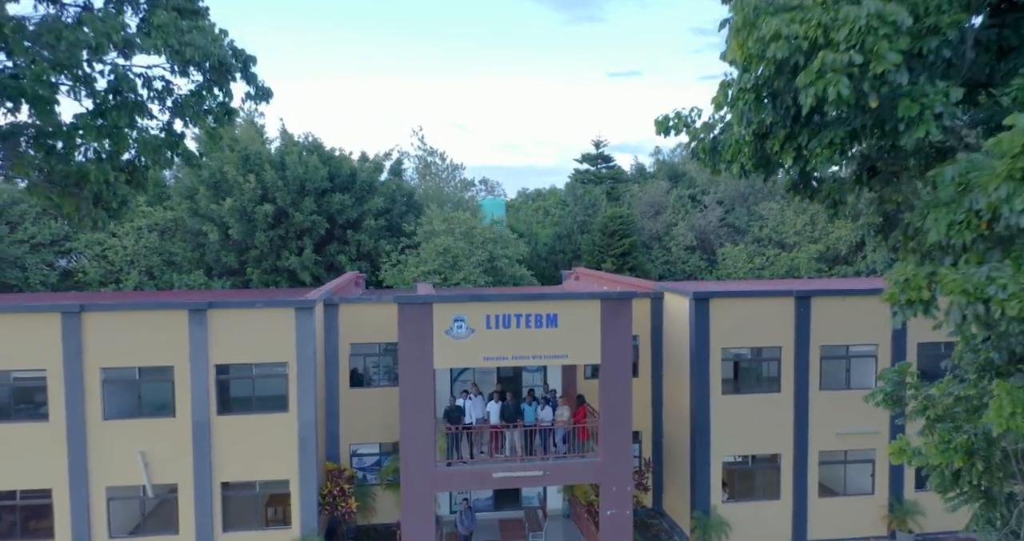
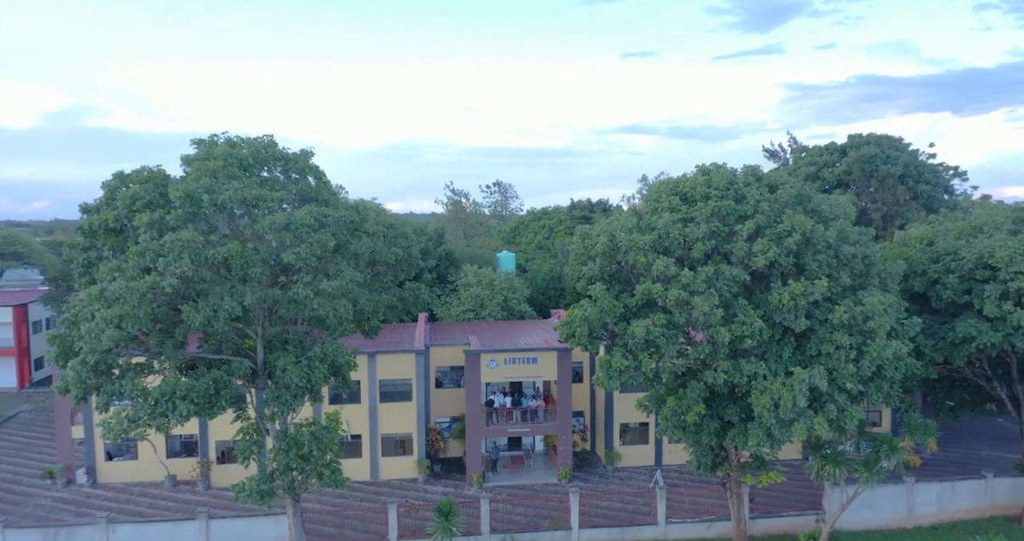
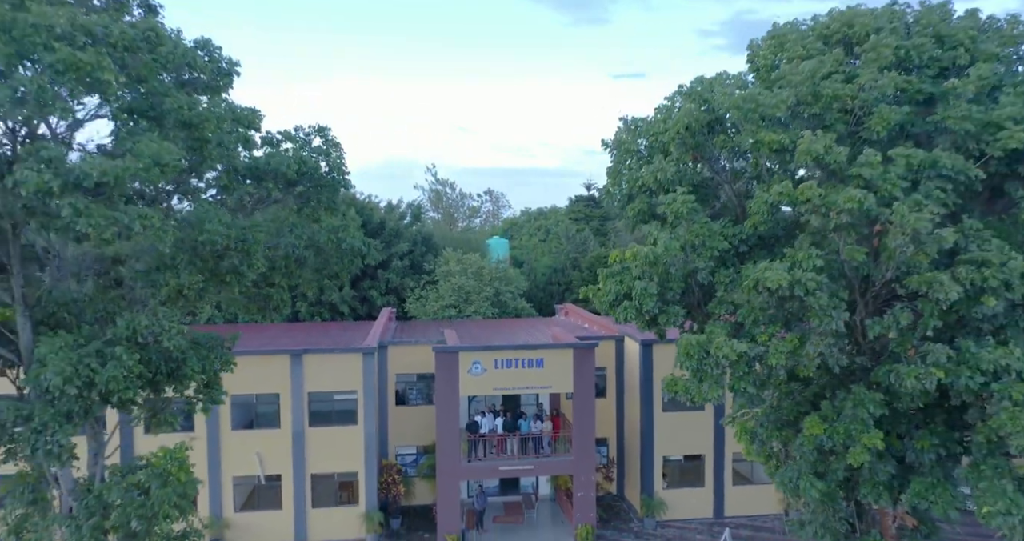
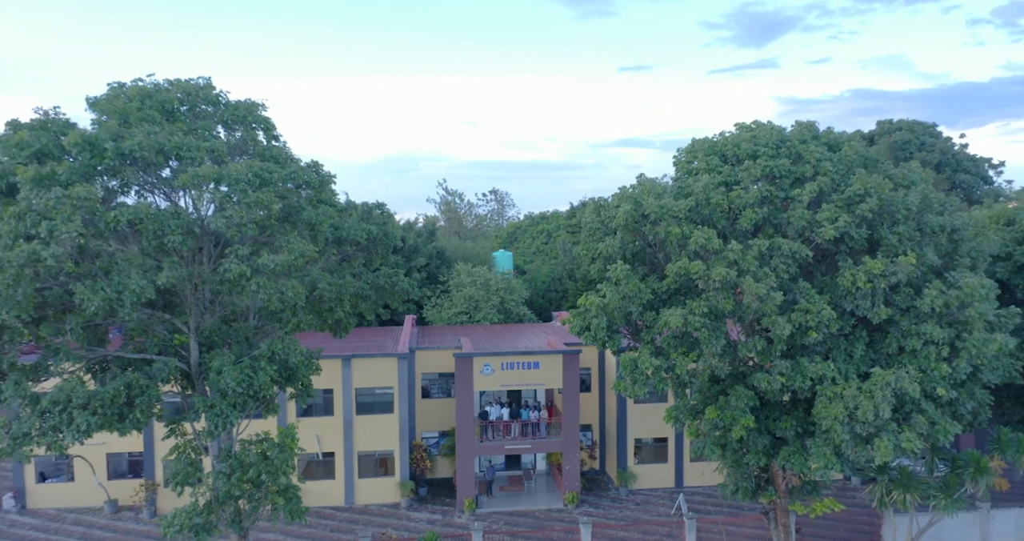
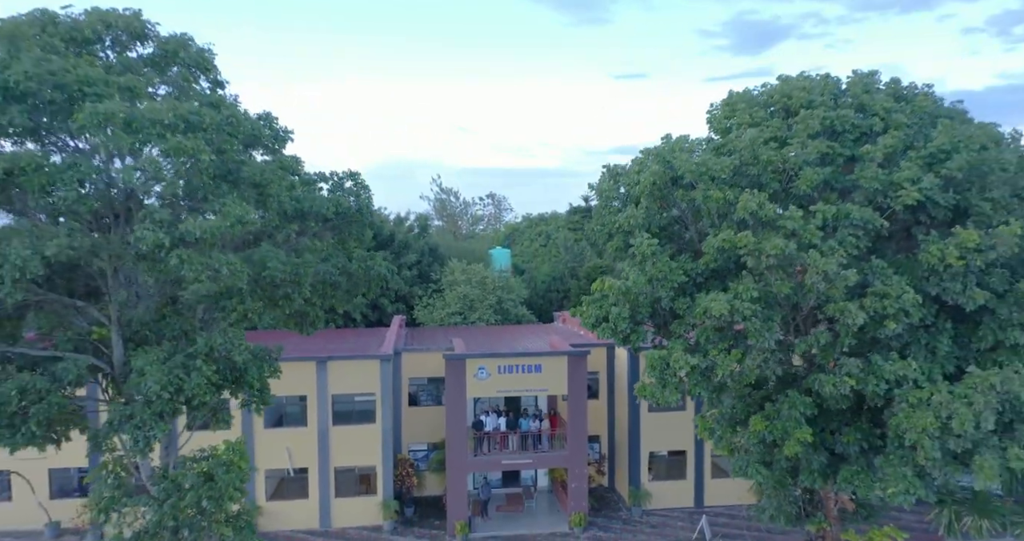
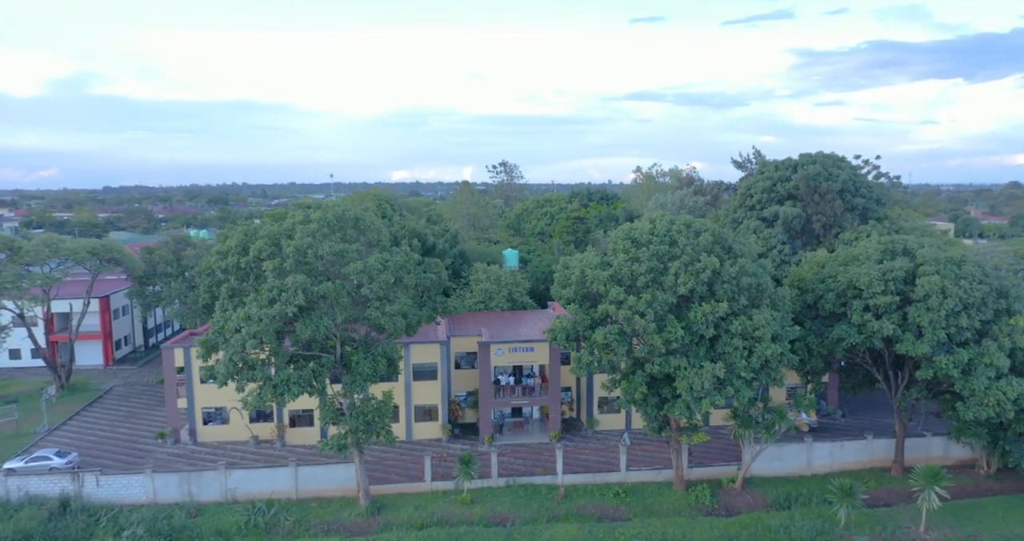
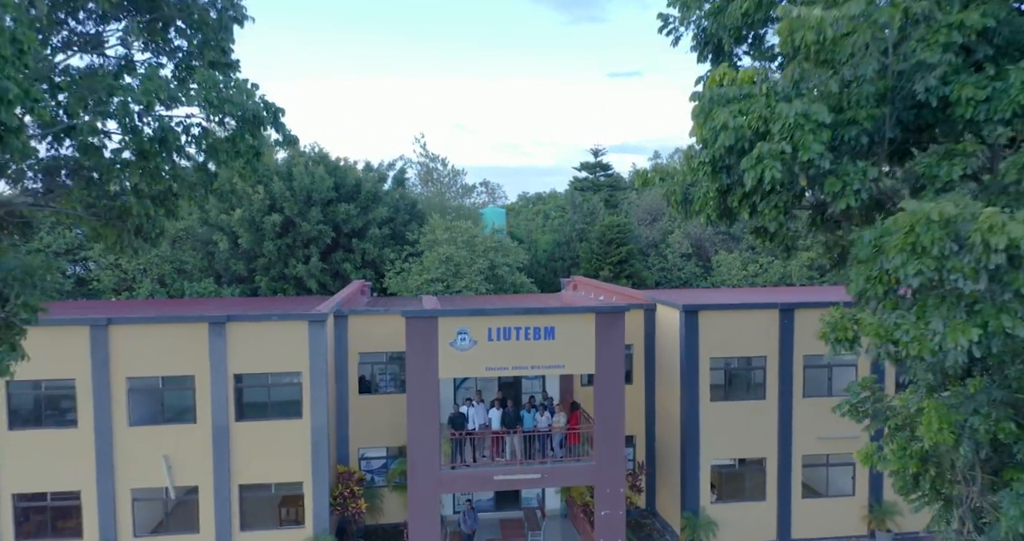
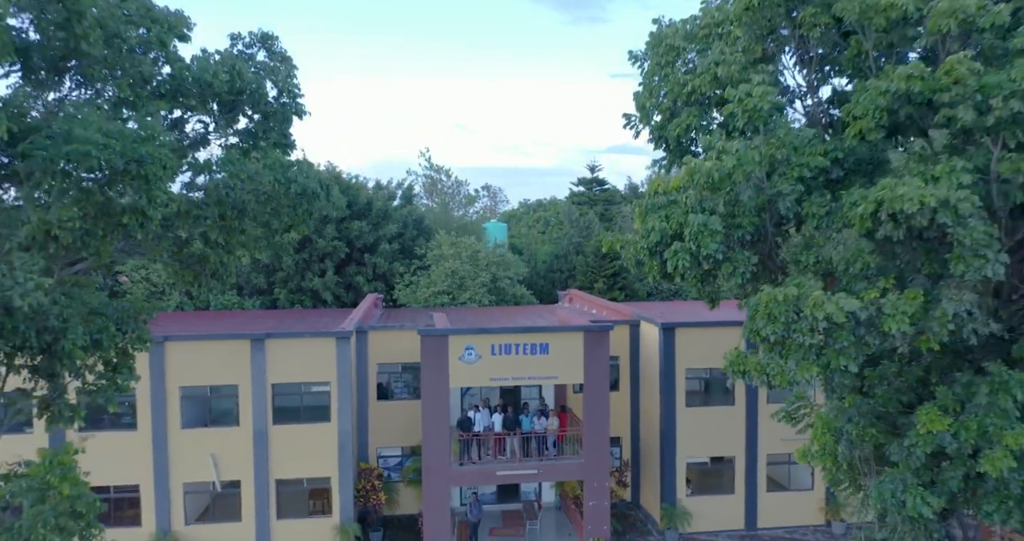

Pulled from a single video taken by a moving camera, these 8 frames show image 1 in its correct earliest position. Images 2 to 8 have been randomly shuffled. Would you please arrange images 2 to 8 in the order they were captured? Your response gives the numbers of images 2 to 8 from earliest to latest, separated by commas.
7, 8, 3, 5, 4, 2, 6
